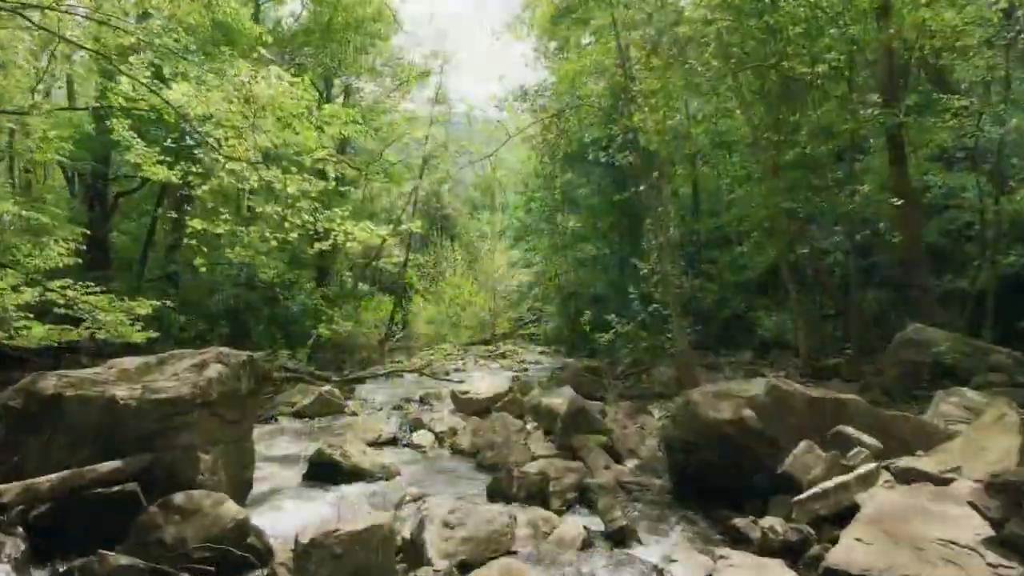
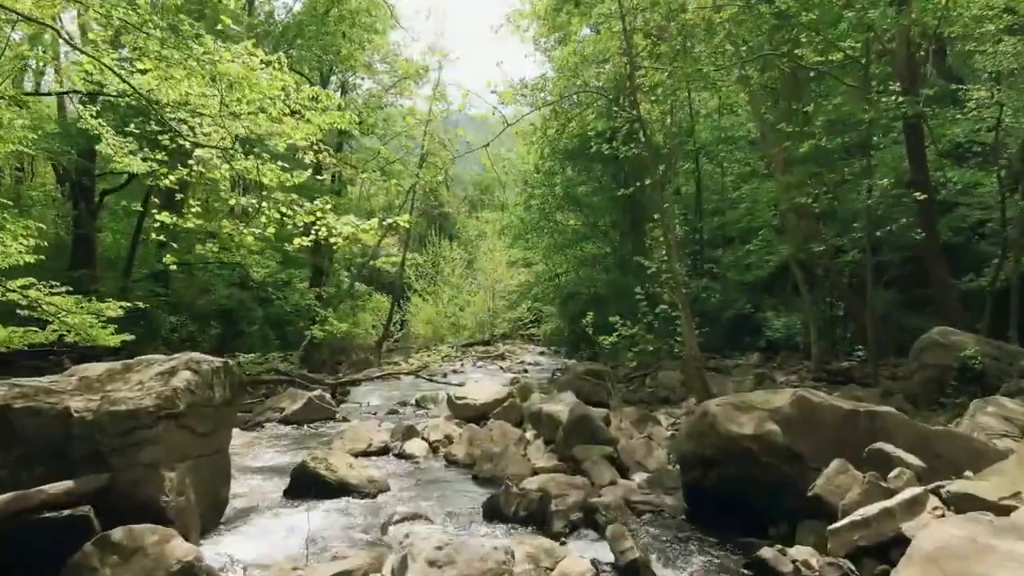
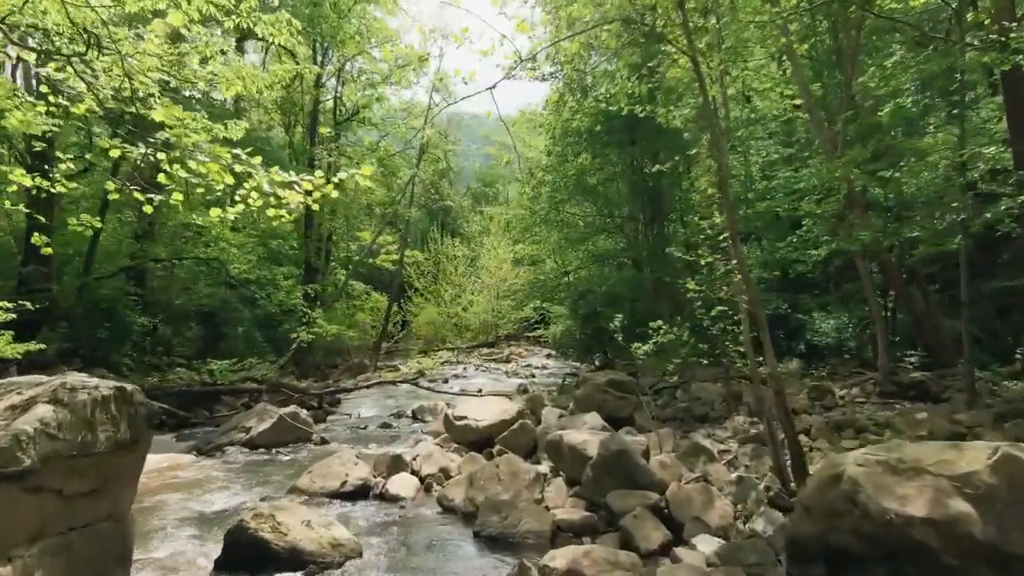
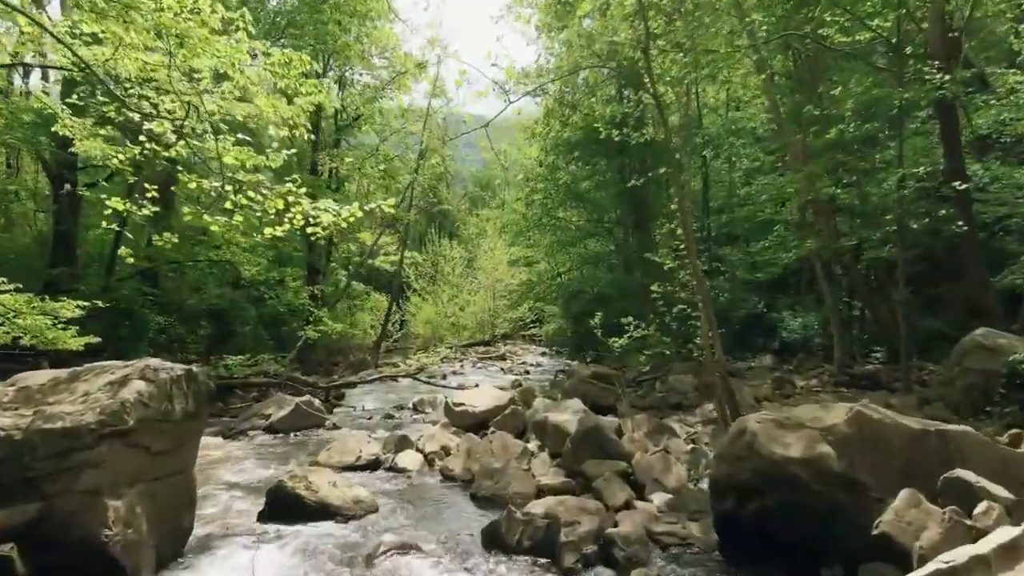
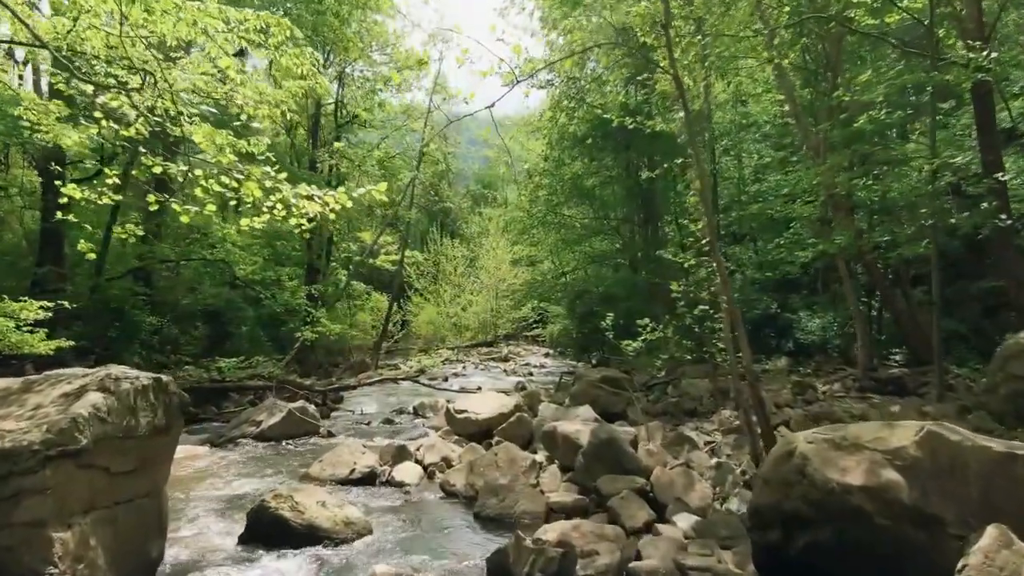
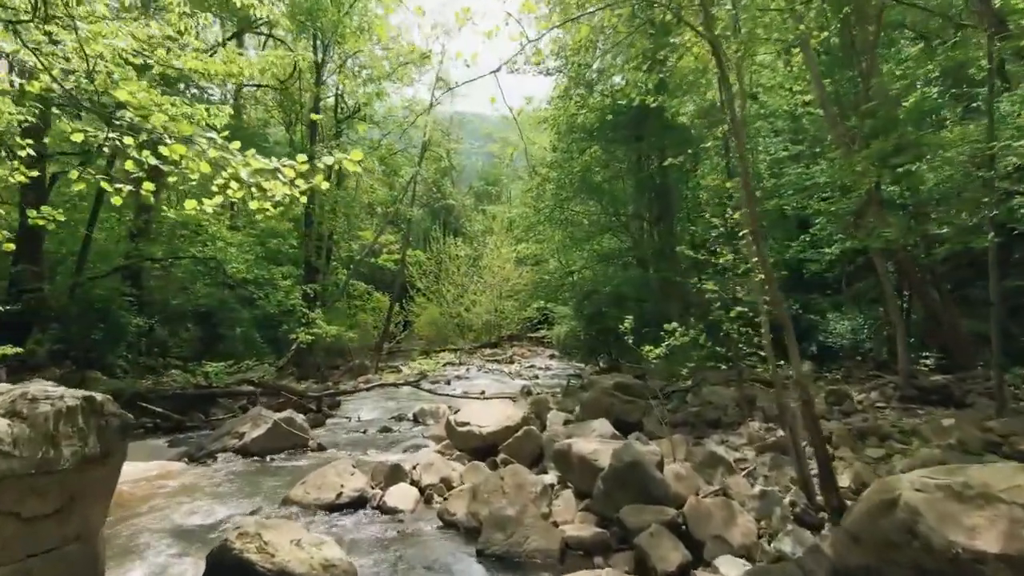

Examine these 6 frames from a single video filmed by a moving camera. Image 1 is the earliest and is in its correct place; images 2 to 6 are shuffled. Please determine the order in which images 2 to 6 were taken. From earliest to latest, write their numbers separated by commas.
2, 4, 5, 3, 6
